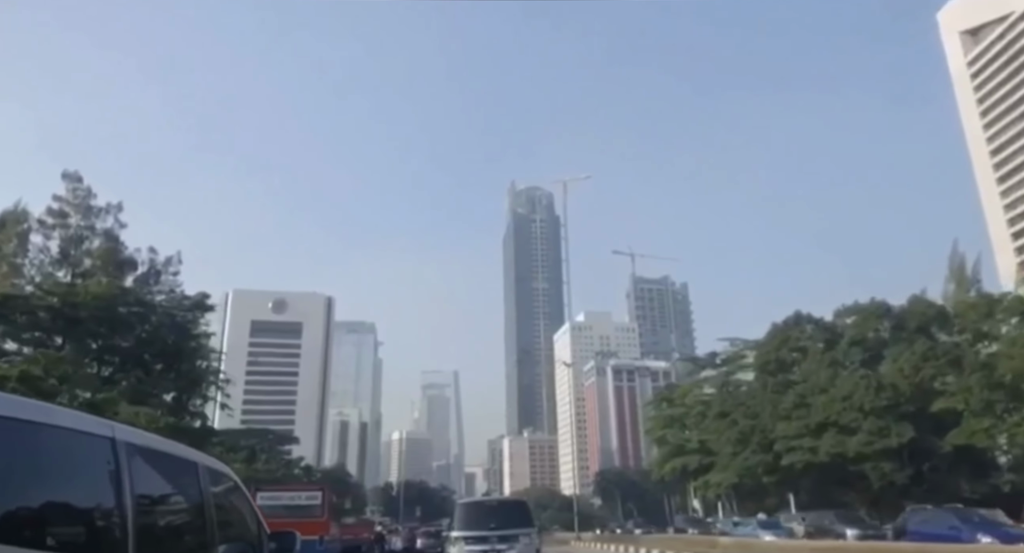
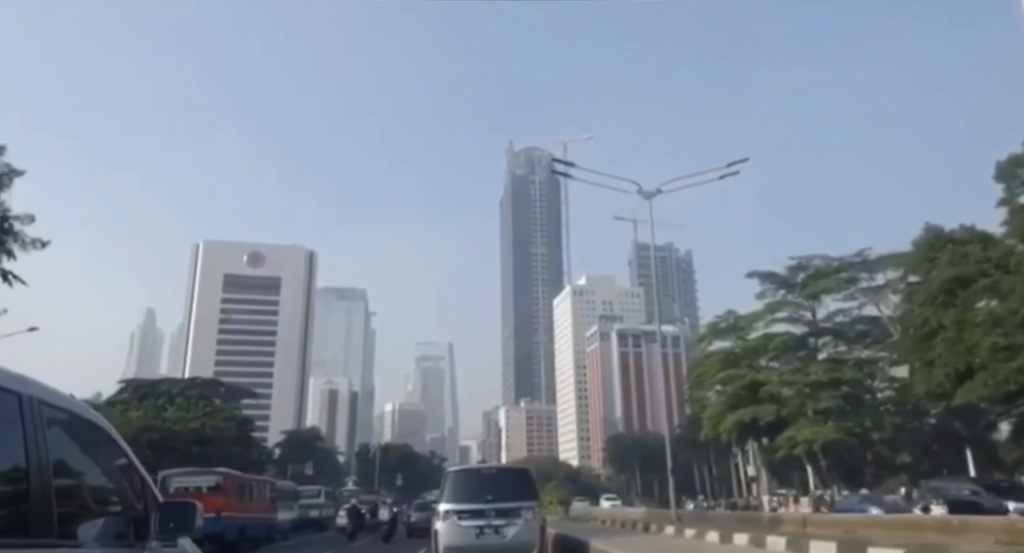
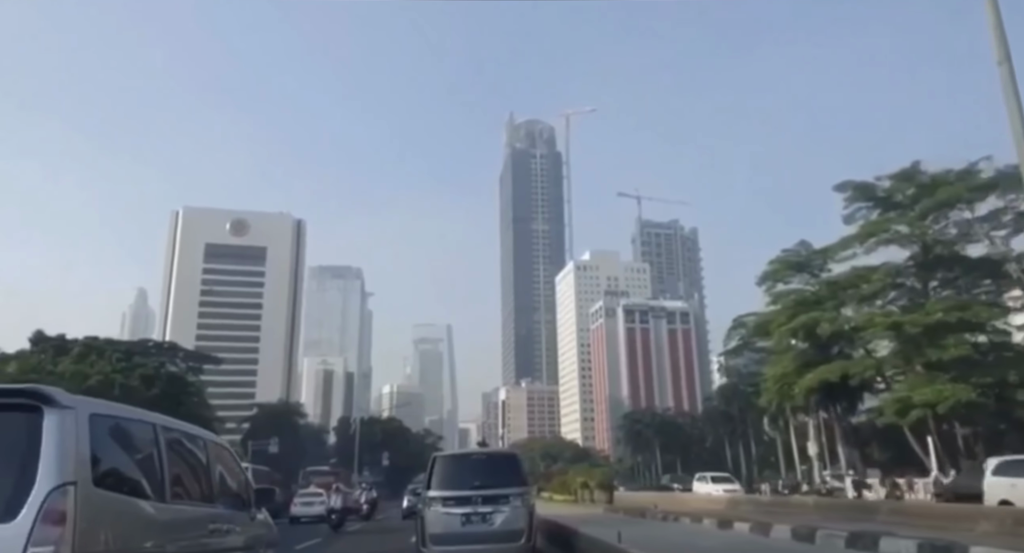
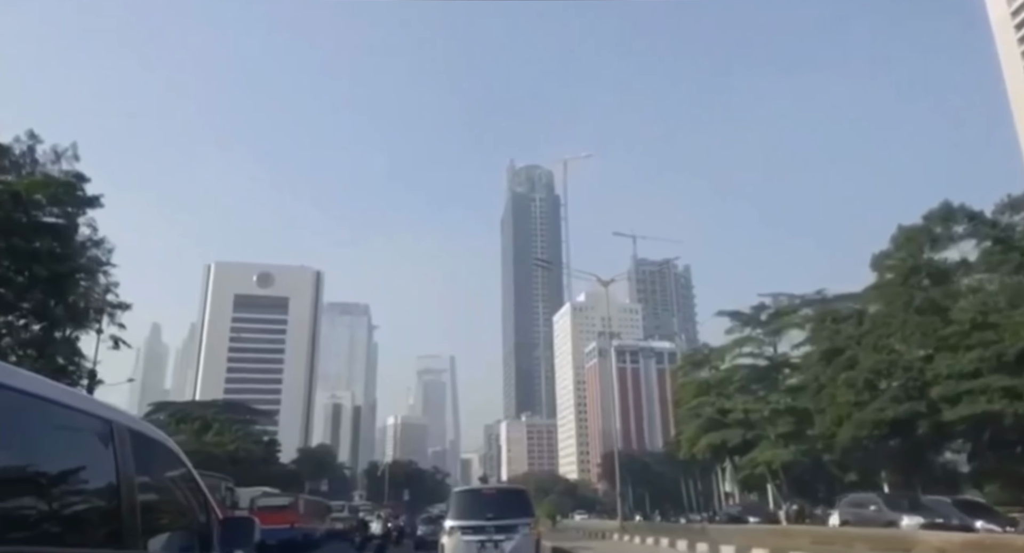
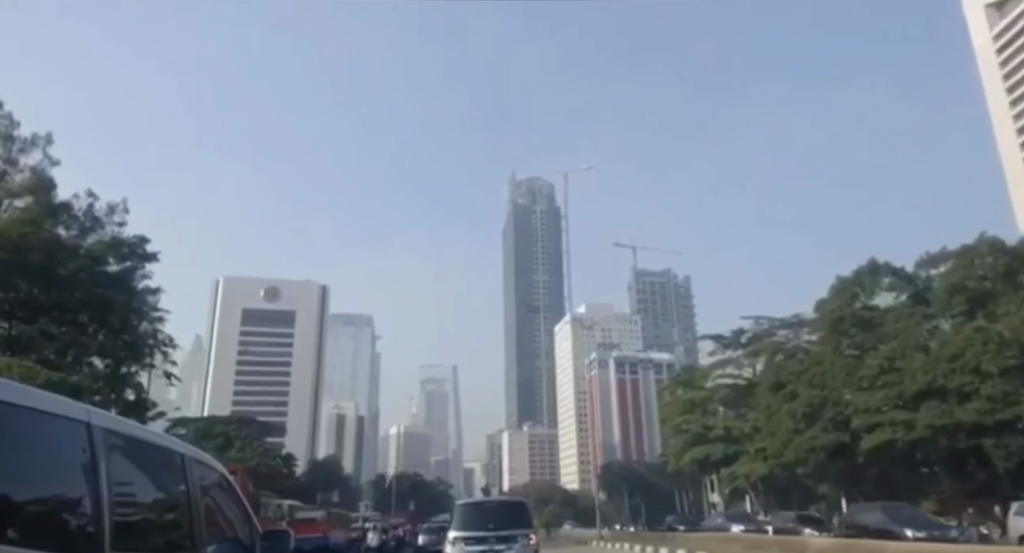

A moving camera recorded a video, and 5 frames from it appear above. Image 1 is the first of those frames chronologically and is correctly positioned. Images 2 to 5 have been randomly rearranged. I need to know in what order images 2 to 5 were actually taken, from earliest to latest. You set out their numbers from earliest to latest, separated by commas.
5, 4, 2, 3
